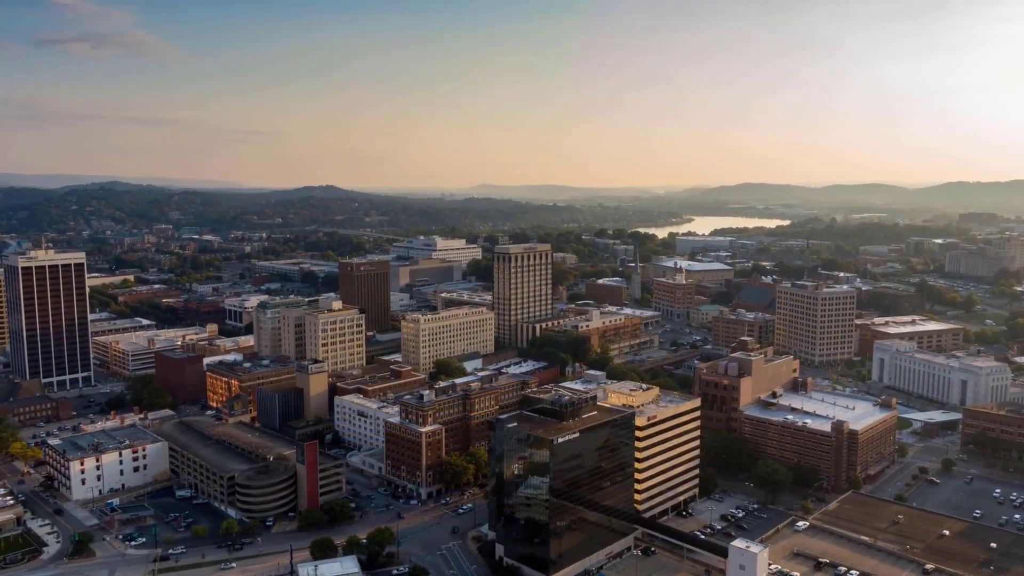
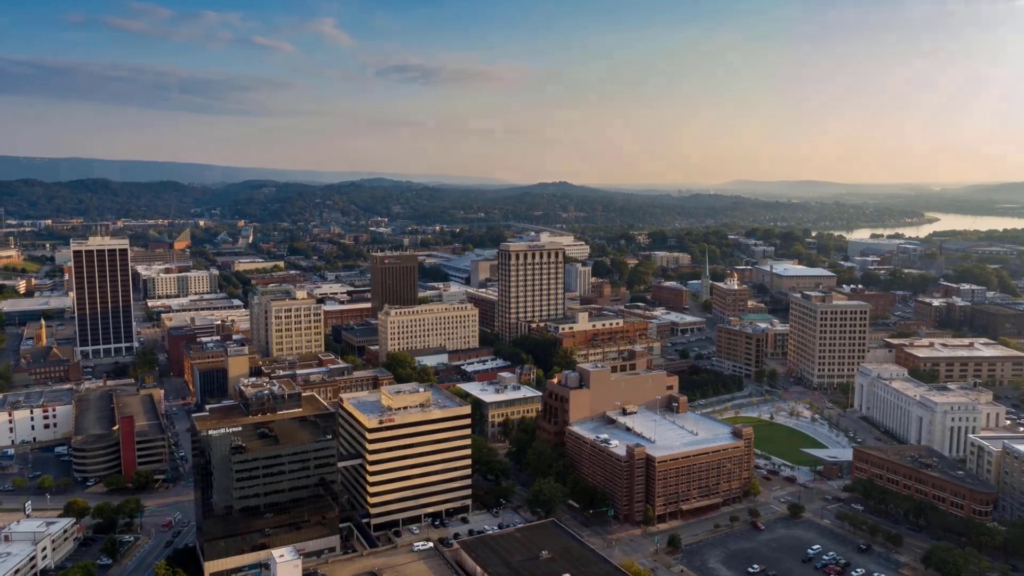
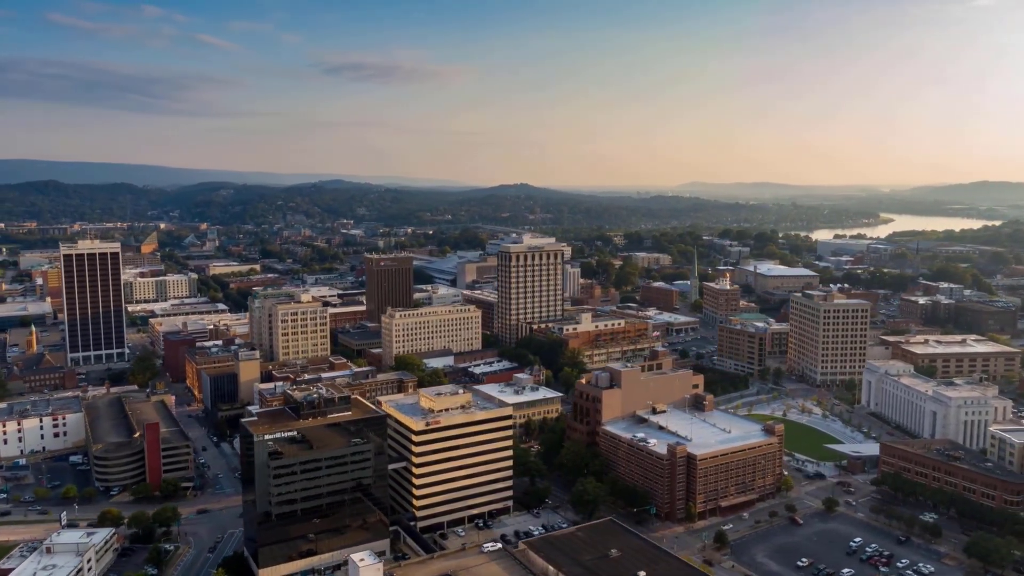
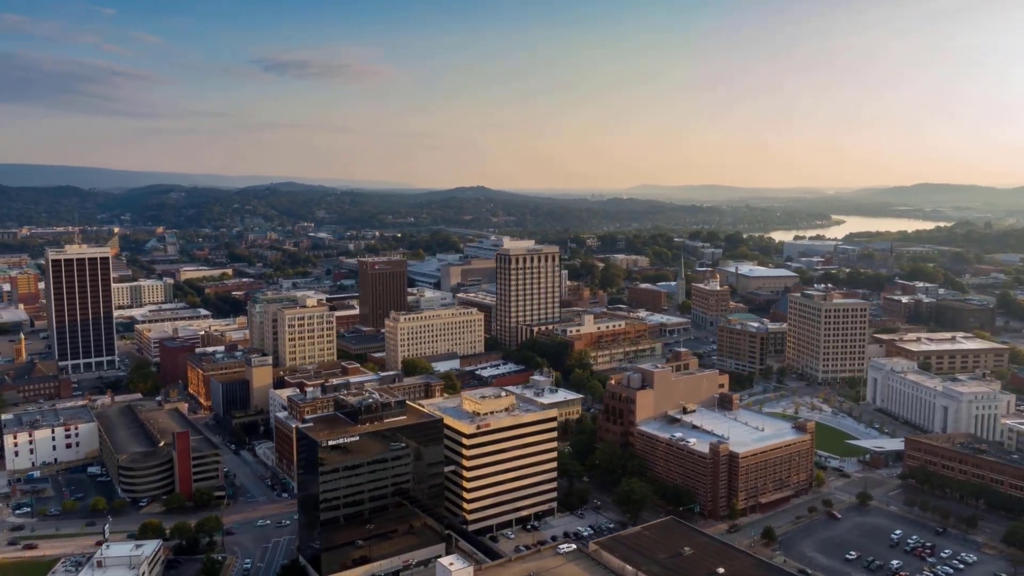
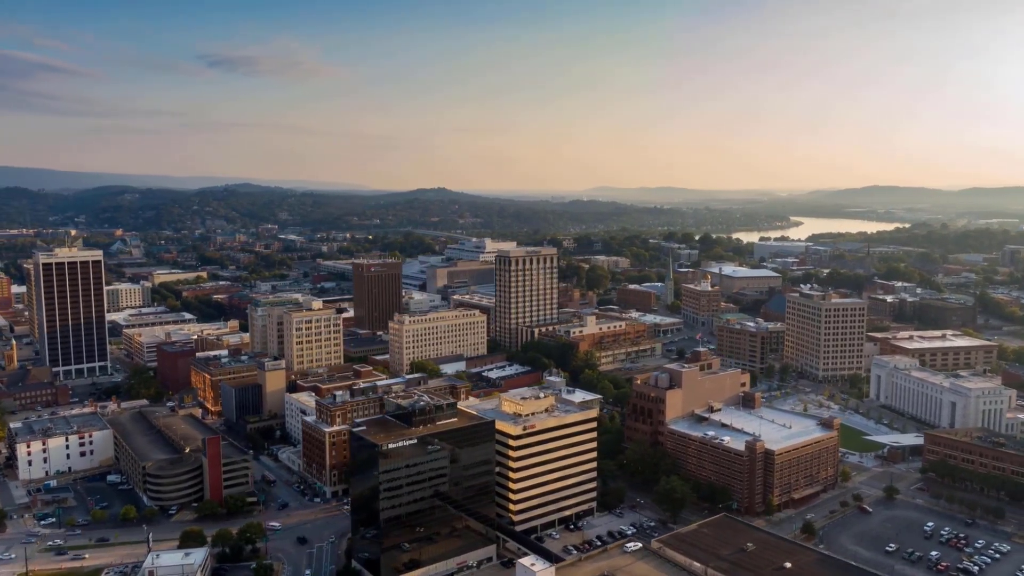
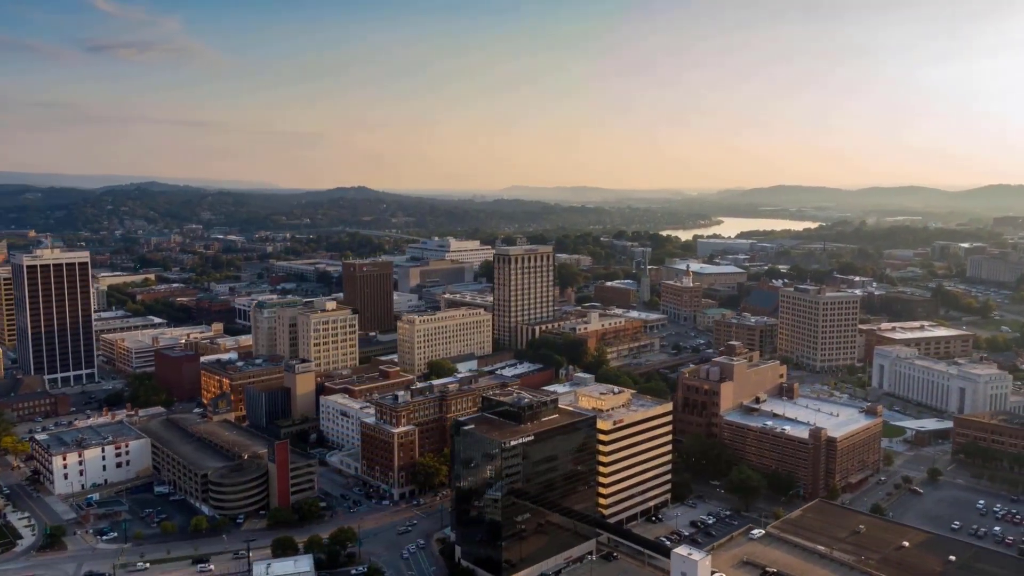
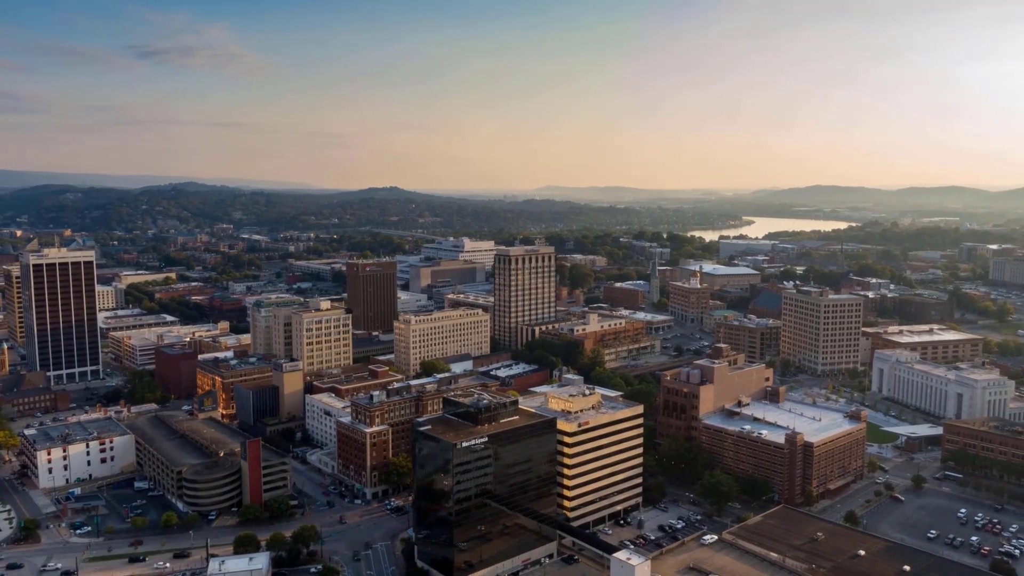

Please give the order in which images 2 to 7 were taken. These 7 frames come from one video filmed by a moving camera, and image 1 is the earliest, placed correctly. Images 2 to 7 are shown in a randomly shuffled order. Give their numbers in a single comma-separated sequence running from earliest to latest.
6, 7, 5, 4, 3, 2
